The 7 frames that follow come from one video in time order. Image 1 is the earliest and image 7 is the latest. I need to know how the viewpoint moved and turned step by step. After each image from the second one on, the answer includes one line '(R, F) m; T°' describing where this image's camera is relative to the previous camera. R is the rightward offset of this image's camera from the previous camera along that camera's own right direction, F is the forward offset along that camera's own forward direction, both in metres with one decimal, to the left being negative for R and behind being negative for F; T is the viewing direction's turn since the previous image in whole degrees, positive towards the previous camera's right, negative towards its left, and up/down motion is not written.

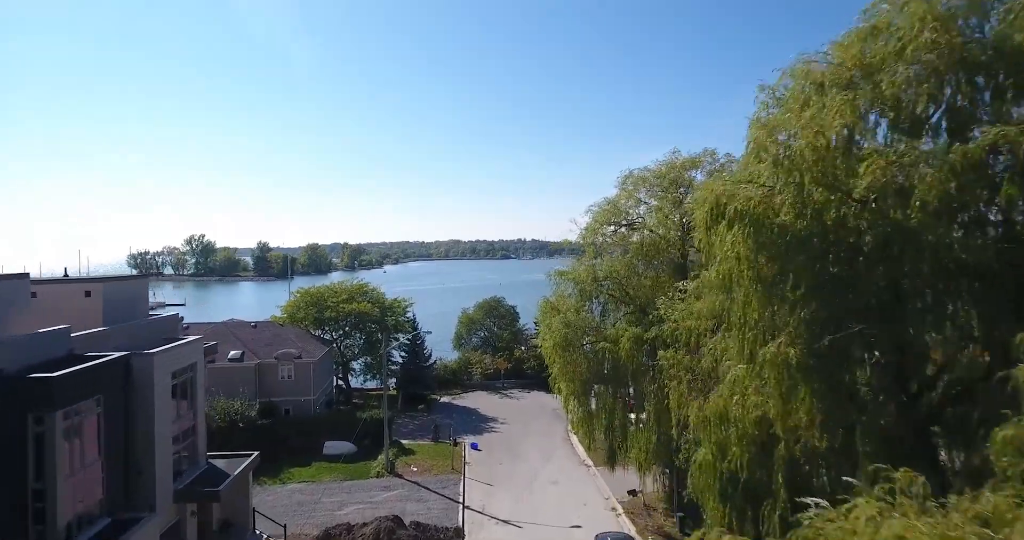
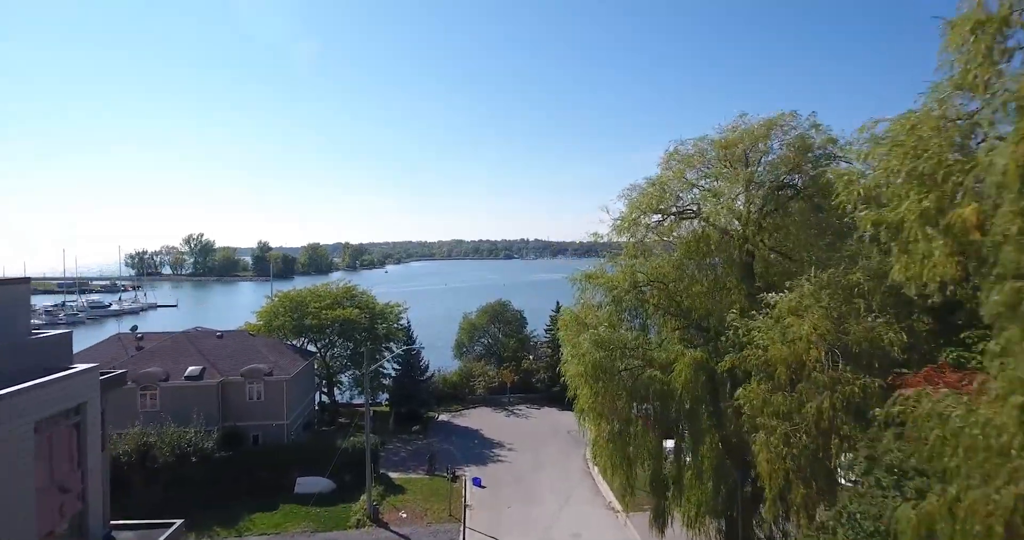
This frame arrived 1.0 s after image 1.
(-0.3, +4.8) m; 0°
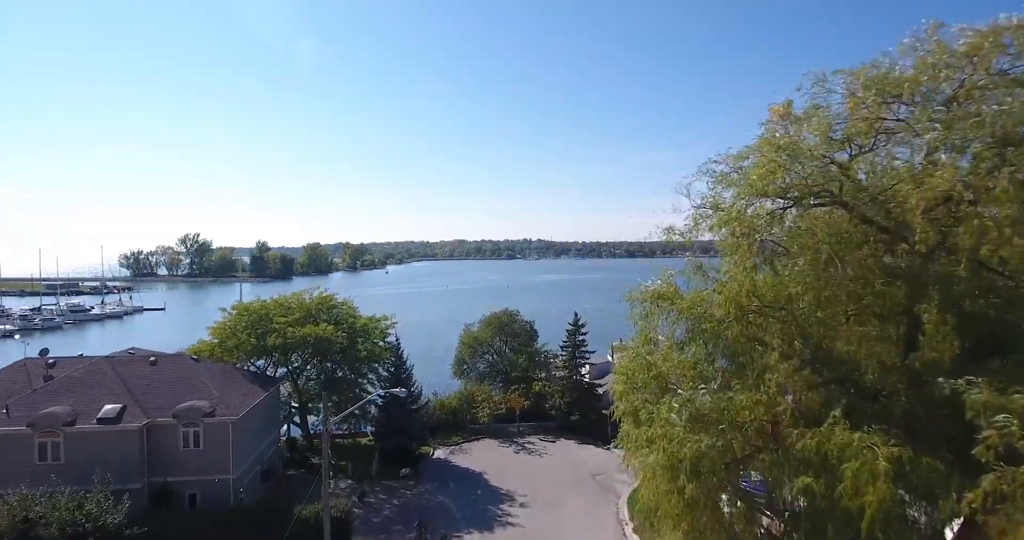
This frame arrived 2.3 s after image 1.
(-0.4, +6.1) m; 0°
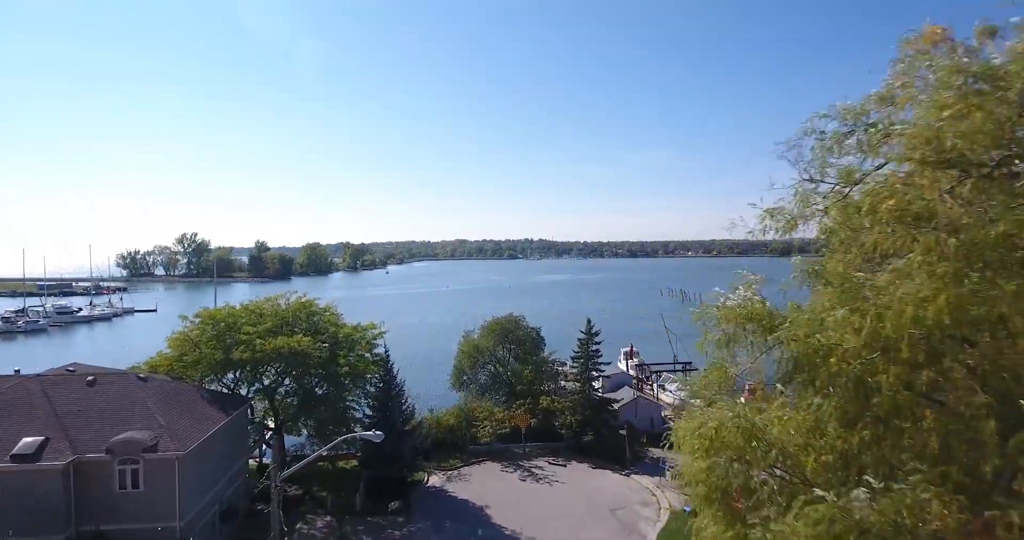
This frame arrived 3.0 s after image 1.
(-0.2, +3.6) m; 0°
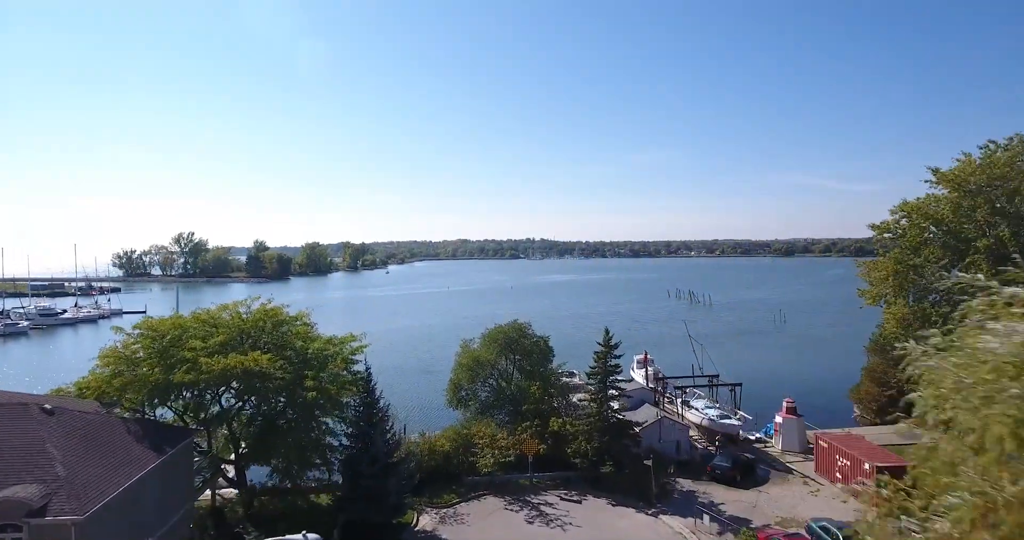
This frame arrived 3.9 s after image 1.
(-0.2, +4.2) m; 0°
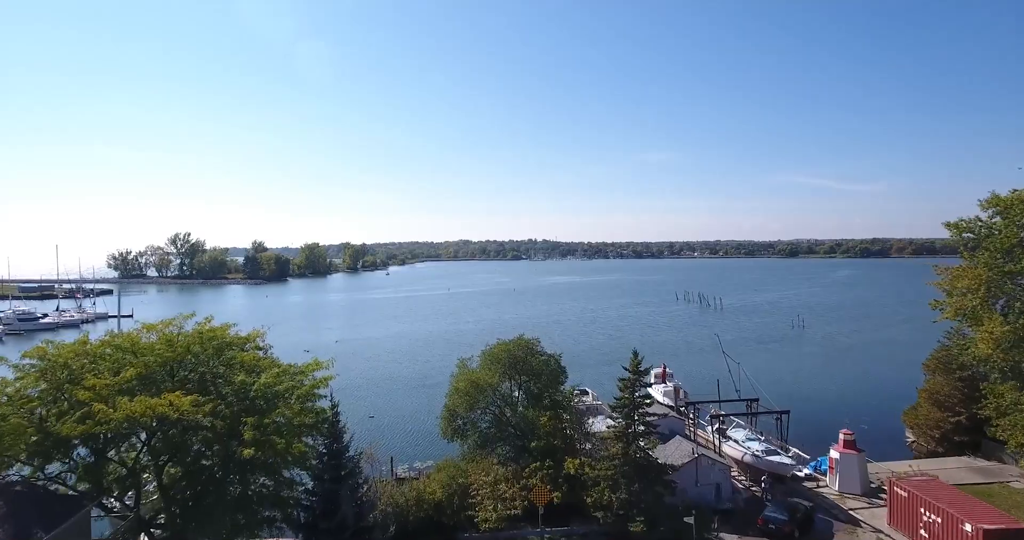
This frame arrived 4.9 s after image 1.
(-0.2, +4.7) m; 0°
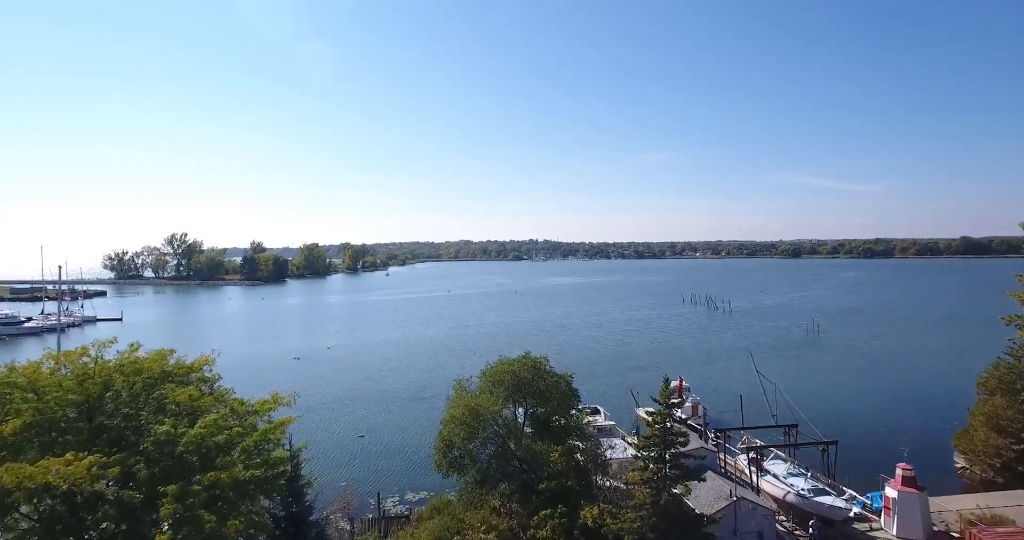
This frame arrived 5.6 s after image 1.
(-0.2, +3.5) m; 0°
